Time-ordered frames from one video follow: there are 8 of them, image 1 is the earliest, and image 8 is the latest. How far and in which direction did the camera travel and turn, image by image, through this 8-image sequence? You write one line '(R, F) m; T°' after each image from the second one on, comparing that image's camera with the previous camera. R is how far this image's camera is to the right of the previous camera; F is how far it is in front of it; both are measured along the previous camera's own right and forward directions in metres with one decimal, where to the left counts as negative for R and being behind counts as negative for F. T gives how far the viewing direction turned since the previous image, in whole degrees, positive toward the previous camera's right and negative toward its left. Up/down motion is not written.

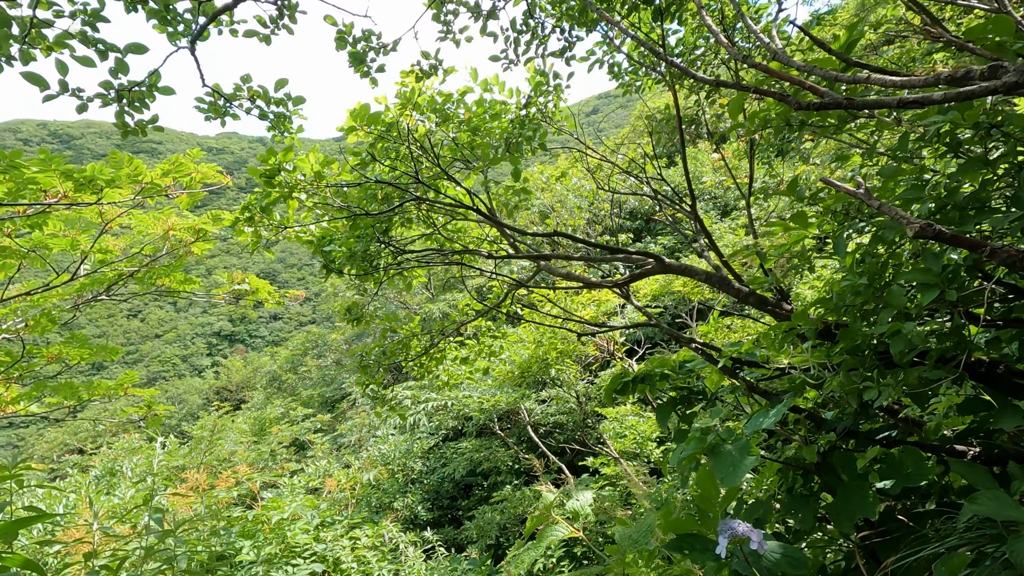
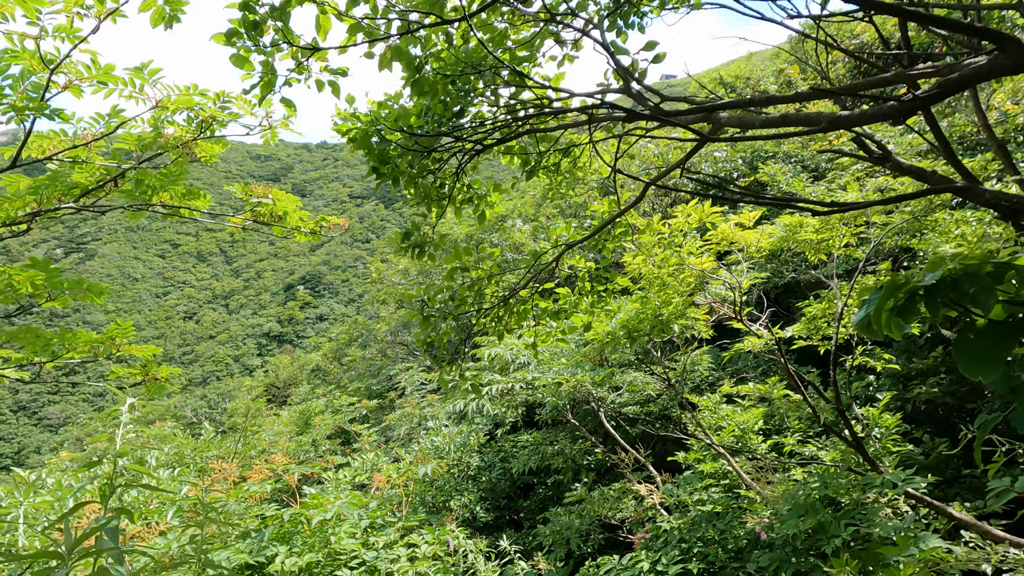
(-0.3, +0.7) m; -4°
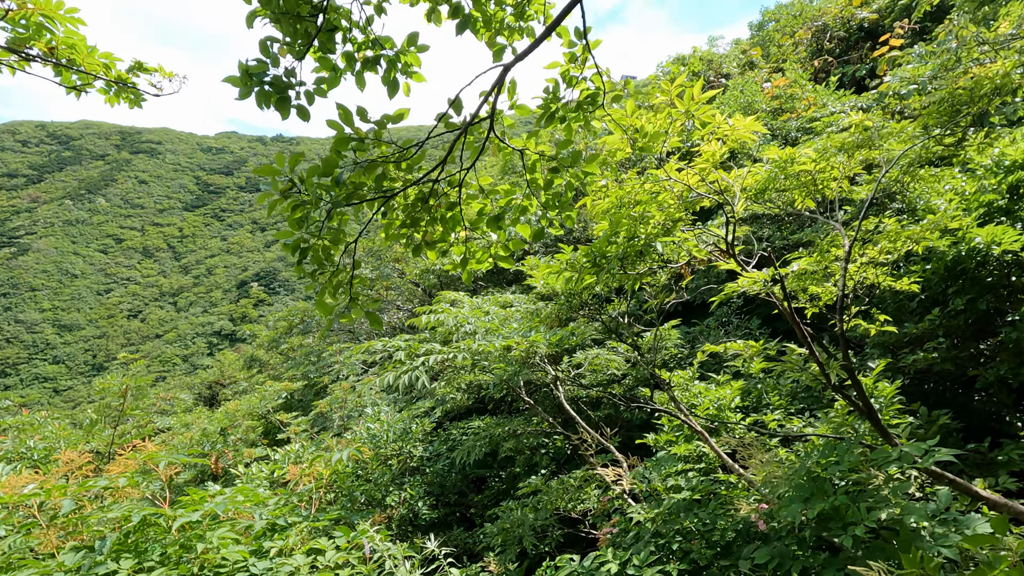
(+0.1, +0.6) m; +4°
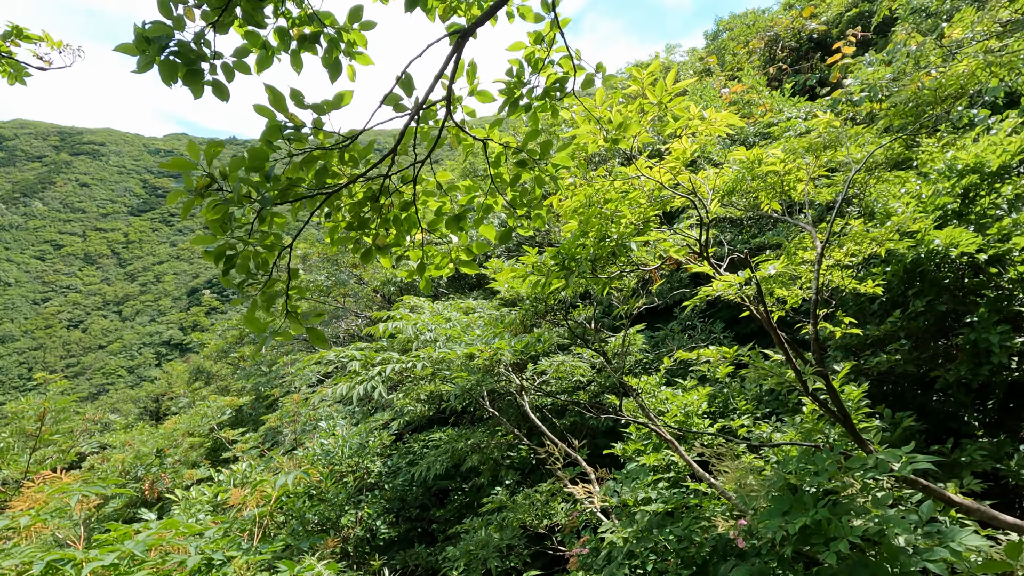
(0.0, +0.1) m; +4°
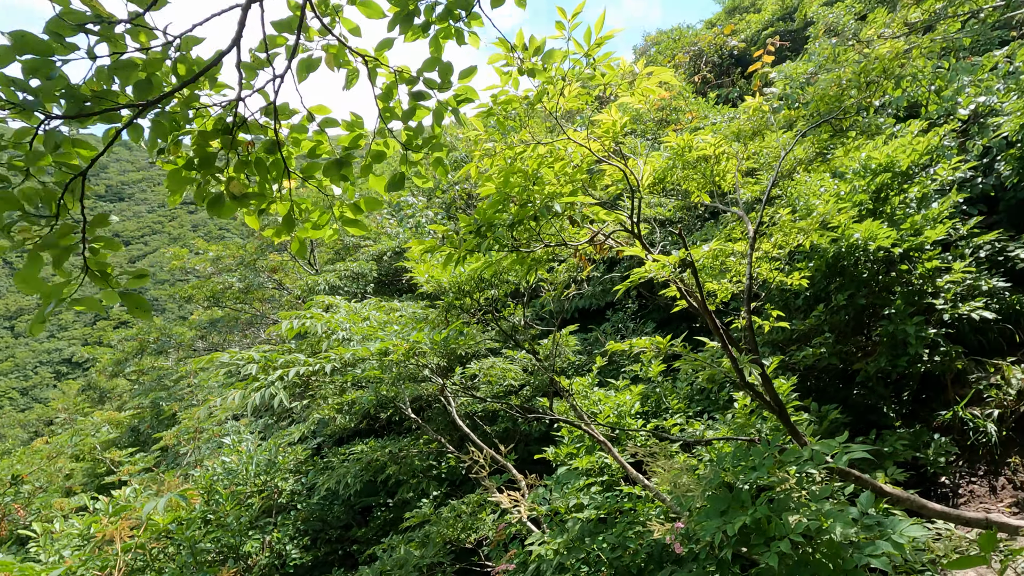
(+0.1, +0.2) m; +7°
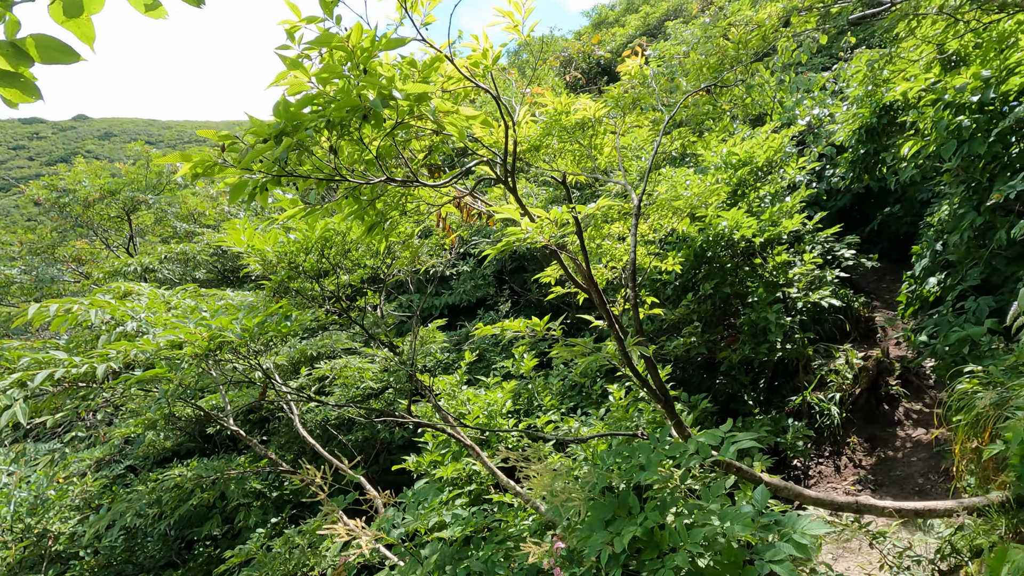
(+0.1, +0.4) m; +14°
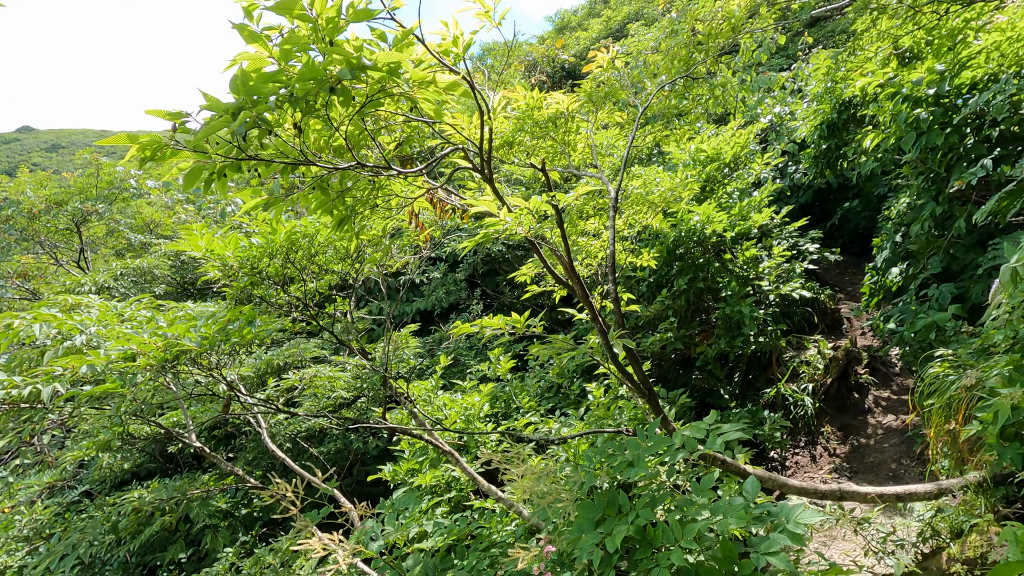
(0.0, +0.1) m; +3°
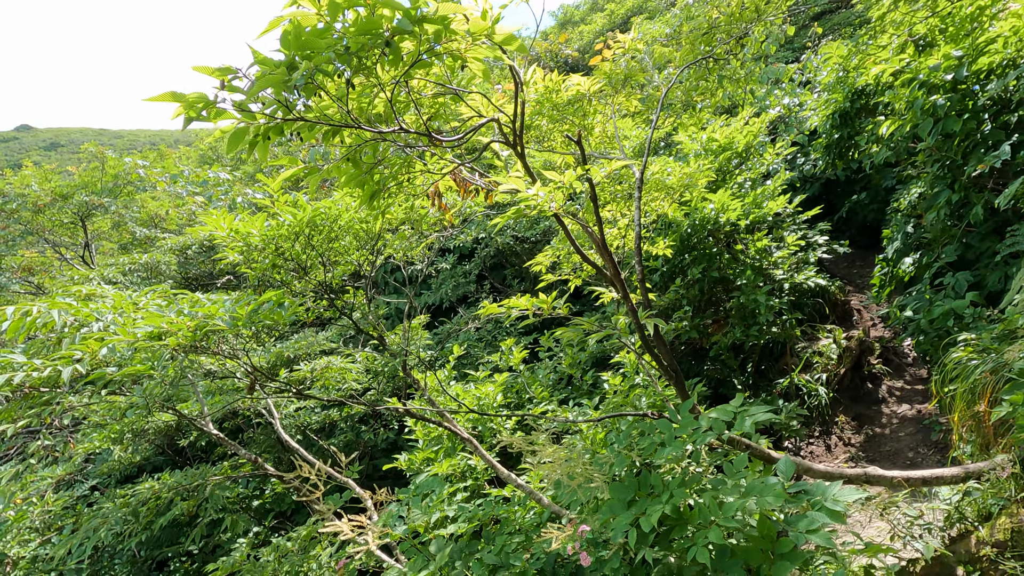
(-0.1, 0.0) m; 0°
